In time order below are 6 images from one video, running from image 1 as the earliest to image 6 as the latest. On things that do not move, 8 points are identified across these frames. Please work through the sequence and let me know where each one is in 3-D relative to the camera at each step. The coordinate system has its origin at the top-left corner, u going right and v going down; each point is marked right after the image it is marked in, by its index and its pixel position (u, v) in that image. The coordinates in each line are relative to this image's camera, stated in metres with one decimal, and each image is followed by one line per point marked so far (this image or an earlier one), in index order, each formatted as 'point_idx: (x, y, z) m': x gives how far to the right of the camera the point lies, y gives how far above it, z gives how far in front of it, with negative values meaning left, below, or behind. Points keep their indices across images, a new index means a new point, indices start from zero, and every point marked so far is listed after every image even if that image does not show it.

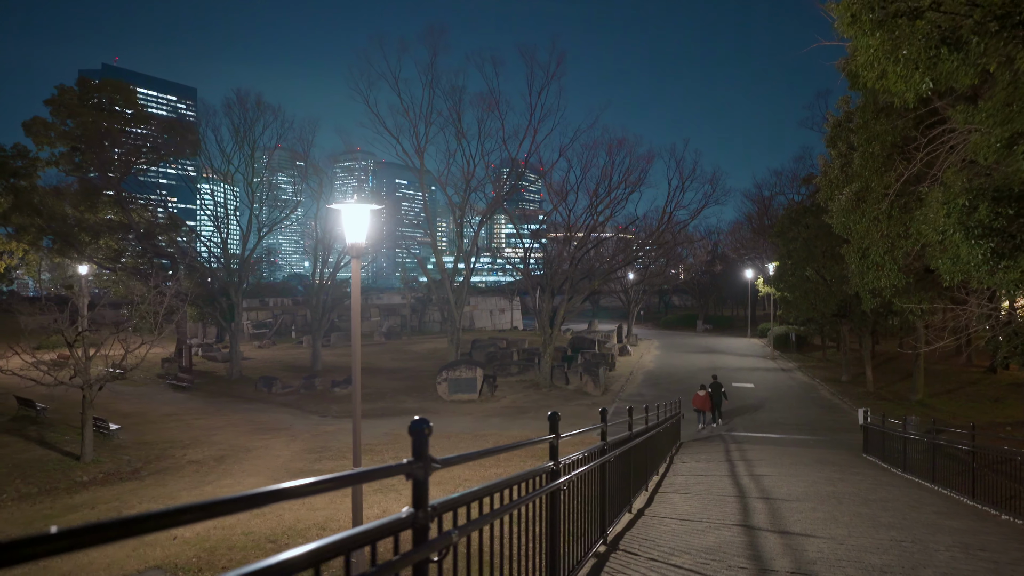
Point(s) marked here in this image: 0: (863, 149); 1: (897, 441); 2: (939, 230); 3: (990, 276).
0: (+6.1, +2.4, +12.1) m
1: (+7.2, -2.8, +13.0) m
2: (+4.7, +0.6, +7.6) m
3: (+5.0, +0.1, +7.3) m
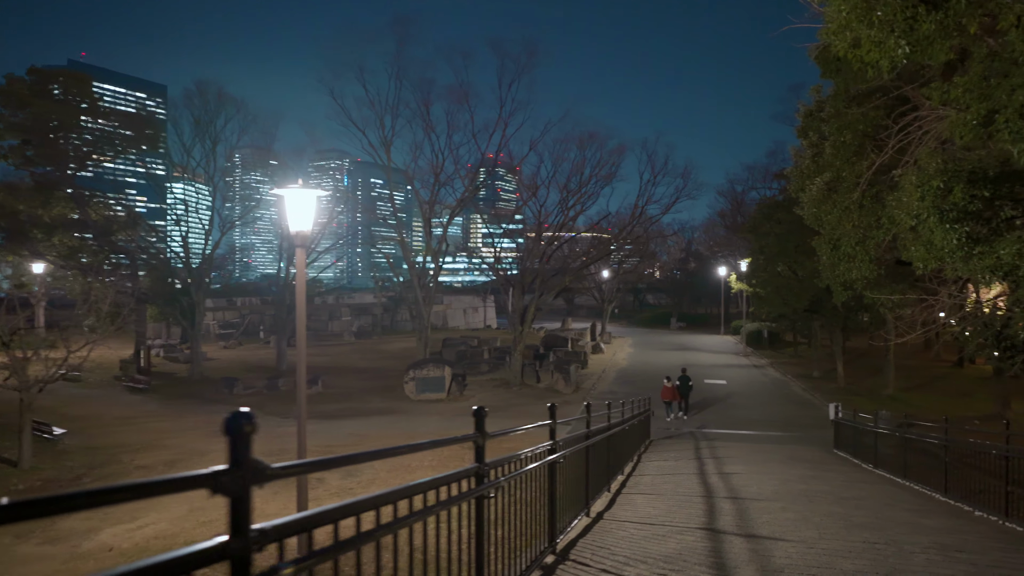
0: (+5.5, +2.5, +11.8) m
1: (+6.5, -2.7, +12.7) m
2: (+4.2, +0.8, +7.3) m
3: (+4.5, +0.3, +6.9) m
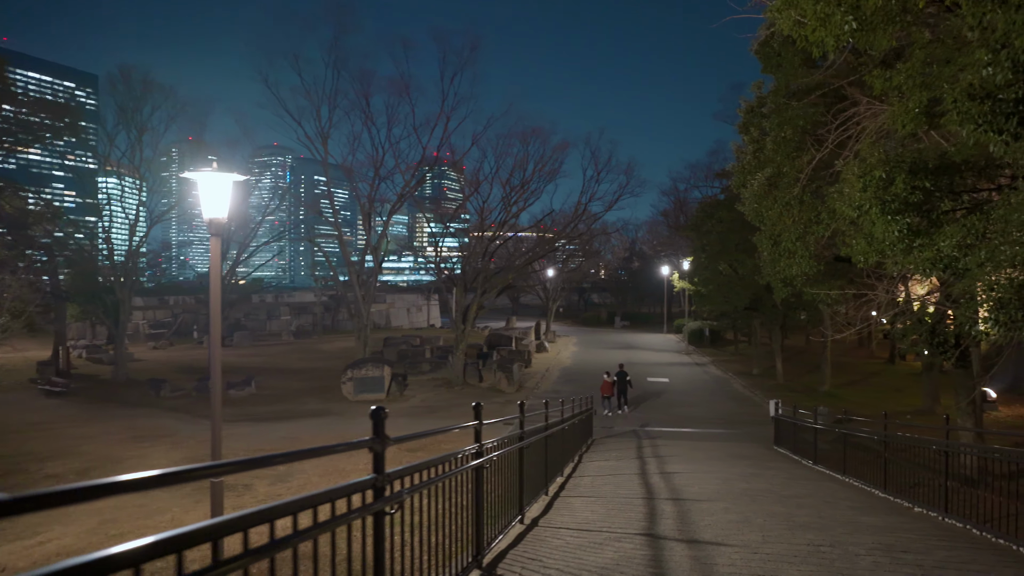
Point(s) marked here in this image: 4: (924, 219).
0: (+4.5, +2.6, +11.8) m
1: (+5.4, -2.6, +12.7) m
2: (+3.5, +0.8, +7.1) m
3: (+3.9, +0.3, +6.8) m
4: (+3.9, +0.7, +6.6) m
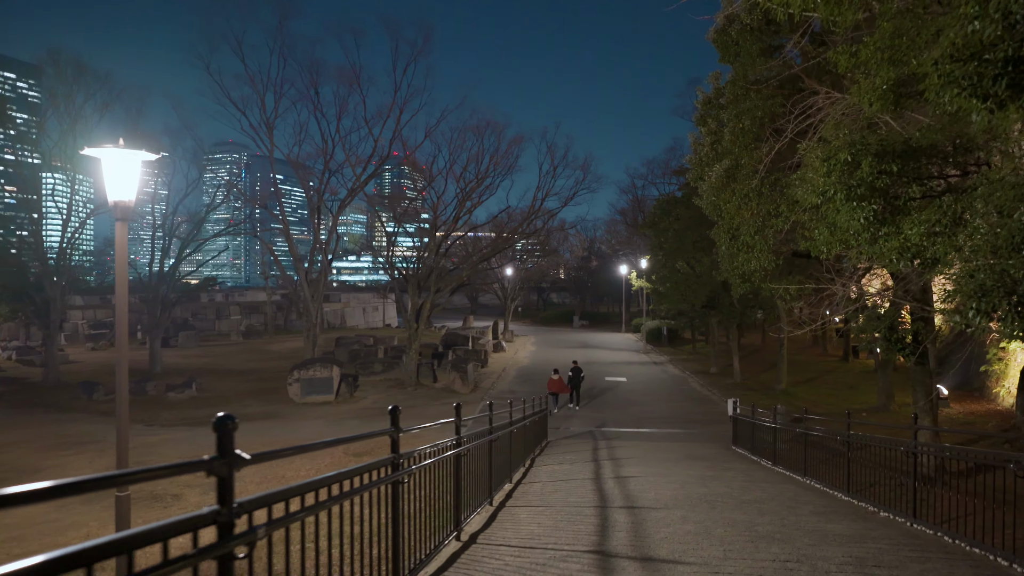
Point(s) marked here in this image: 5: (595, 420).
0: (+3.6, +2.7, +11.4) m
1: (+4.5, -2.6, +12.4) m
2: (+3.0, +0.9, +6.7) m
3: (+3.3, +0.4, +6.4) m
4: (+3.4, +0.7, +6.2) m
5: (+2.2, -3.4, +18.0) m
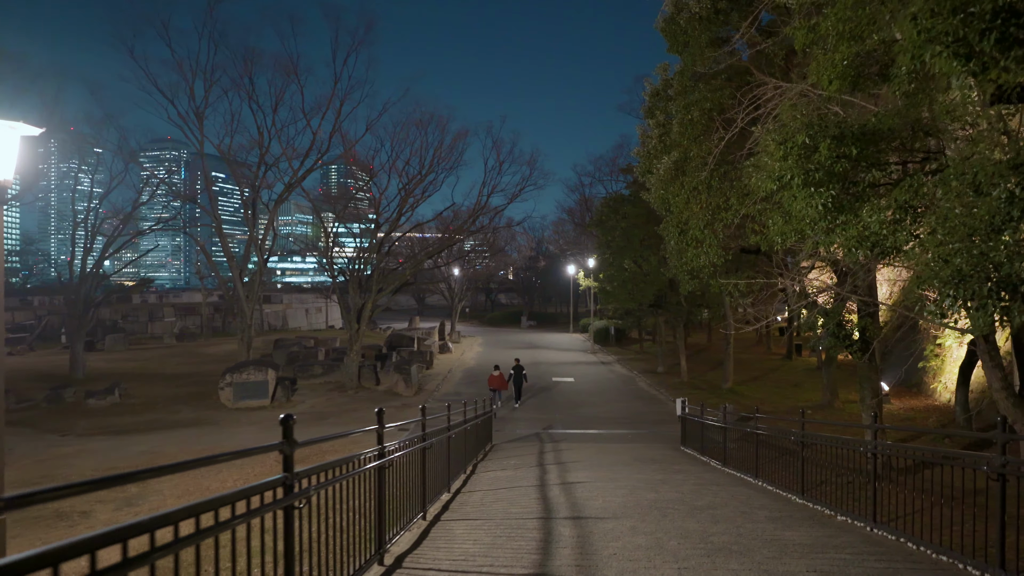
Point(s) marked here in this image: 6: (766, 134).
0: (+2.7, +2.8, +11.1) m
1: (+3.5, -2.5, +12.1) m
2: (+2.4, +1.0, +6.4) m
3: (+2.8, +0.5, +6.1) m
4: (+2.8, +0.8, +5.8) m
5: (+0.8, -3.4, +17.5) m
6: (+2.4, +1.5, +6.6) m
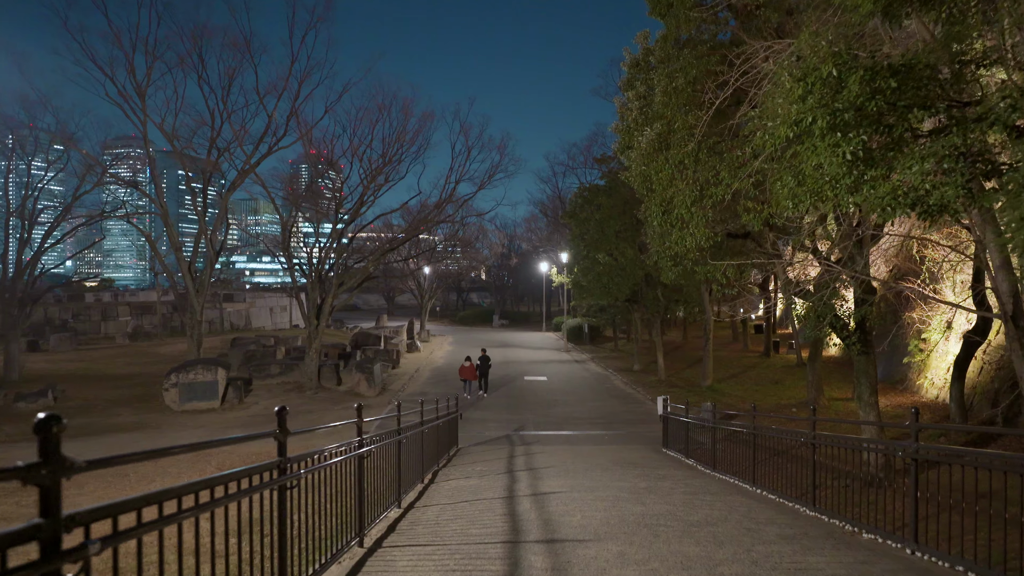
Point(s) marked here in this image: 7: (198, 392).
0: (+2.2, +3.0, +10.0) m
1: (+3.0, -2.3, +11.1) m
2: (+2.1, +1.2, +5.3) m
3: (+2.5, +0.7, +5.0) m
4: (+2.5, +1.0, +4.8) m
5: (0.0, -3.2, +16.4) m
6: (+2.1, +1.7, +5.6) m
7: (-8.3, -2.8, +18.5) m
